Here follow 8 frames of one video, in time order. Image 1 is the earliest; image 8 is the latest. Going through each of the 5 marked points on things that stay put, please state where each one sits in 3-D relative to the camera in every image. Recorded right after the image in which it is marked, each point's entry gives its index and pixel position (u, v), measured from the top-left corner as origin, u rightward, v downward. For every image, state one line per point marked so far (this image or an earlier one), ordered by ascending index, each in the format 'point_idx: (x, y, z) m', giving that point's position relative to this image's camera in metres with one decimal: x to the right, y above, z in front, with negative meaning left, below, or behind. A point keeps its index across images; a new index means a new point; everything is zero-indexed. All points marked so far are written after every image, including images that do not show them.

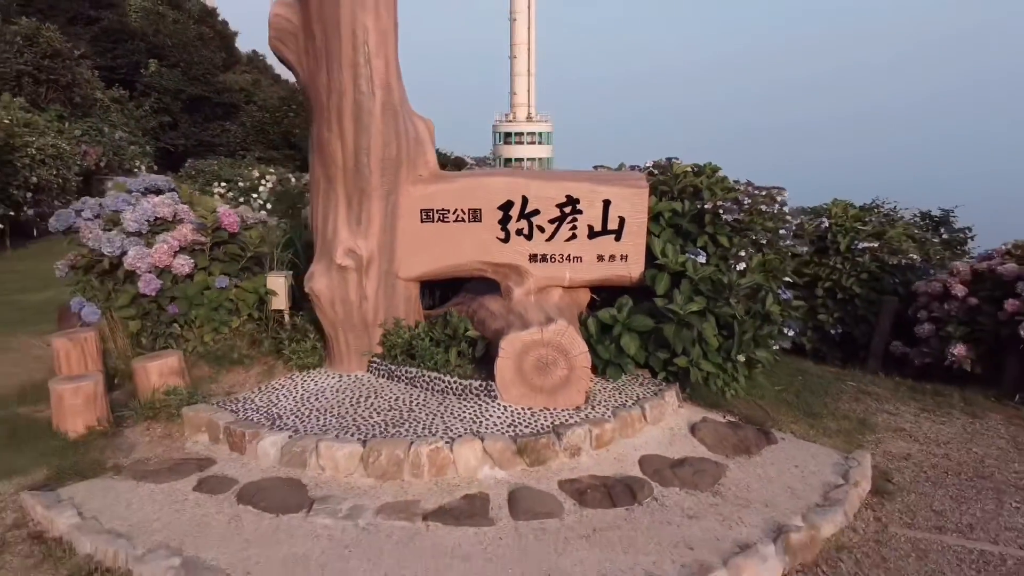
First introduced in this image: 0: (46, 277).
0: (-4.4, +0.1, +7.7) m
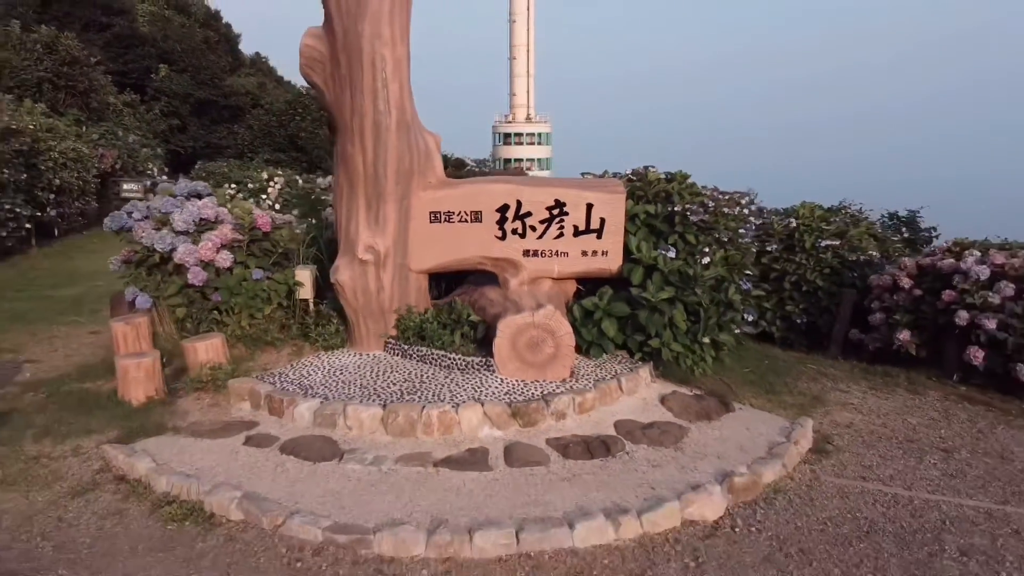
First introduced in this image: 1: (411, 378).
0: (-4.4, +0.1, +8.2) m
1: (-0.4, -0.4, +3.4) m
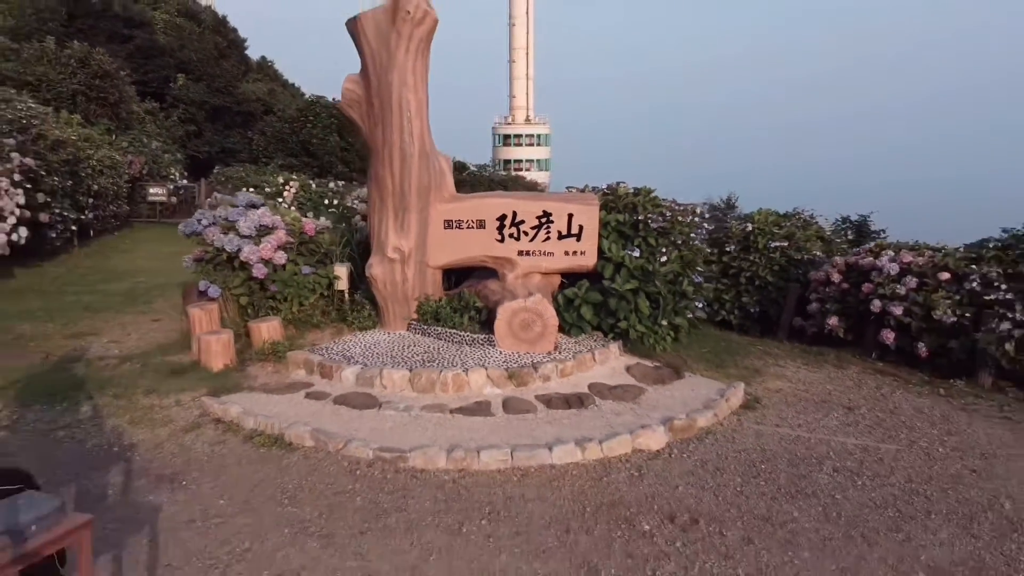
0: (-4.5, +0.2, +9.2) m
1: (-0.4, -0.3, +4.4) m
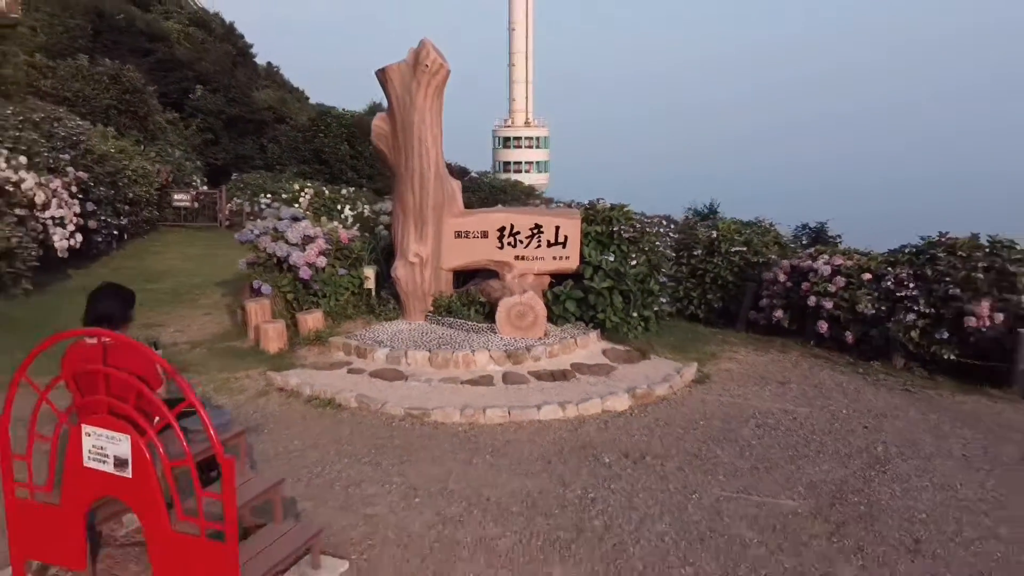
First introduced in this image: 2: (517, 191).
0: (-4.5, +0.2, +10.2) m
1: (-0.5, -0.3, +5.5) m
2: (+0.1, +2.1, +17.6) m
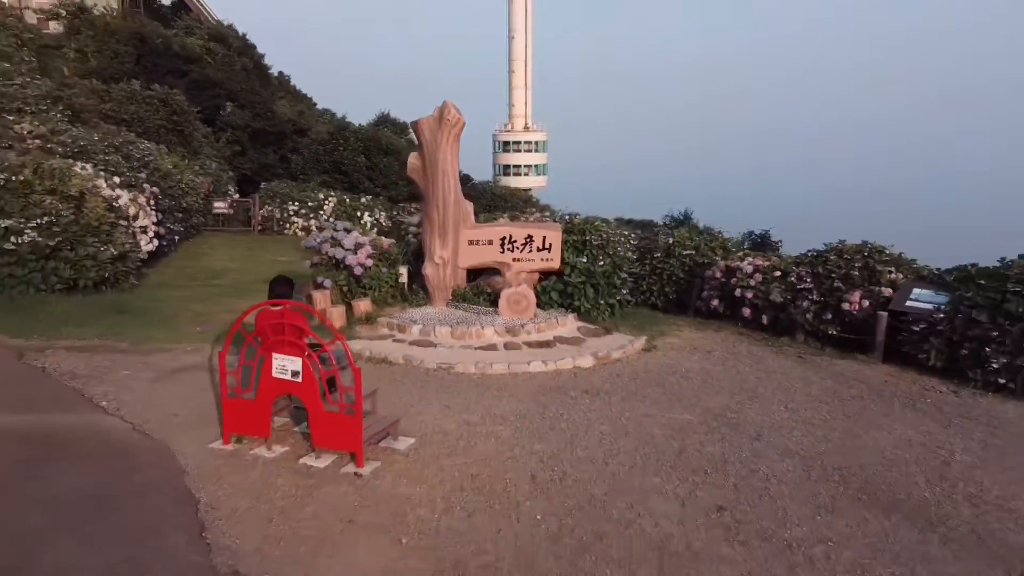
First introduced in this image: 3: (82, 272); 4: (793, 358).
0: (-4.5, +0.3, +12.2) m
1: (-0.5, -0.3, +7.5) m
2: (+0.1, +2.2, +19.5) m
3: (-4.3, +0.2, +8.2) m
4: (+2.5, -0.6, +7.3) m
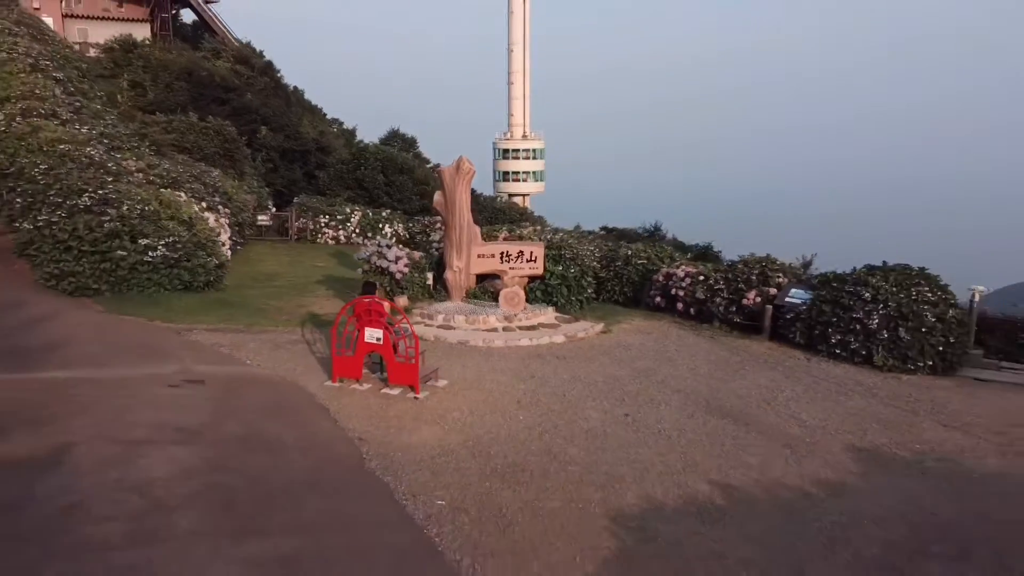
0: (-4.5, +0.3, +15.3) m
1: (-0.5, -0.3, +10.5) m
2: (+0.1, +2.2, +22.6) m
3: (-4.4, +0.2, +11.3) m
4: (+2.5, -0.6, +10.4) m
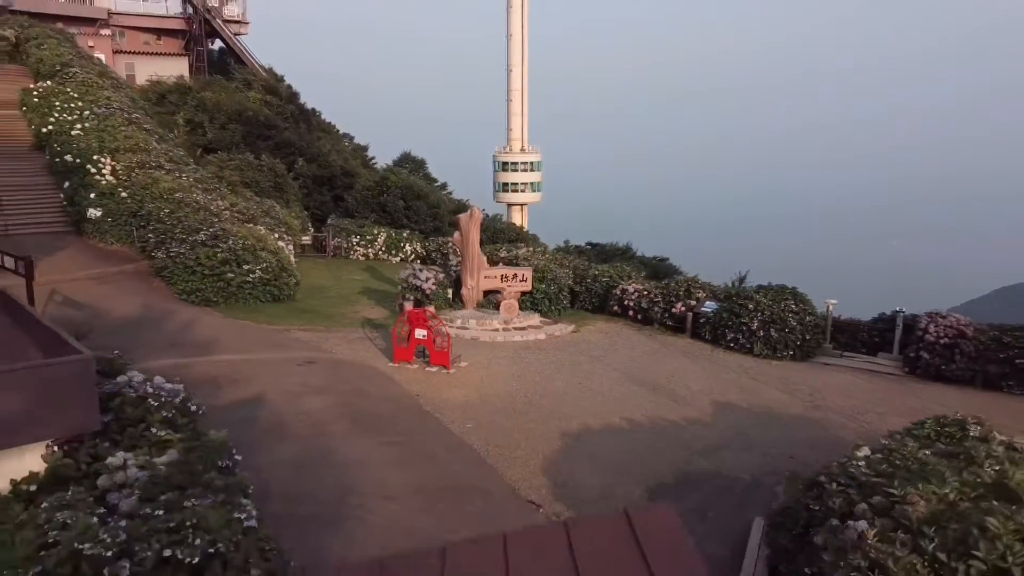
0: (-4.6, 0.0, +19.6) m
1: (-0.6, -0.5, +14.8) m
2: (0.0, +1.9, +26.9) m
3: (-4.4, -0.1, +15.5) m
4: (+2.4, -0.9, +14.6) m
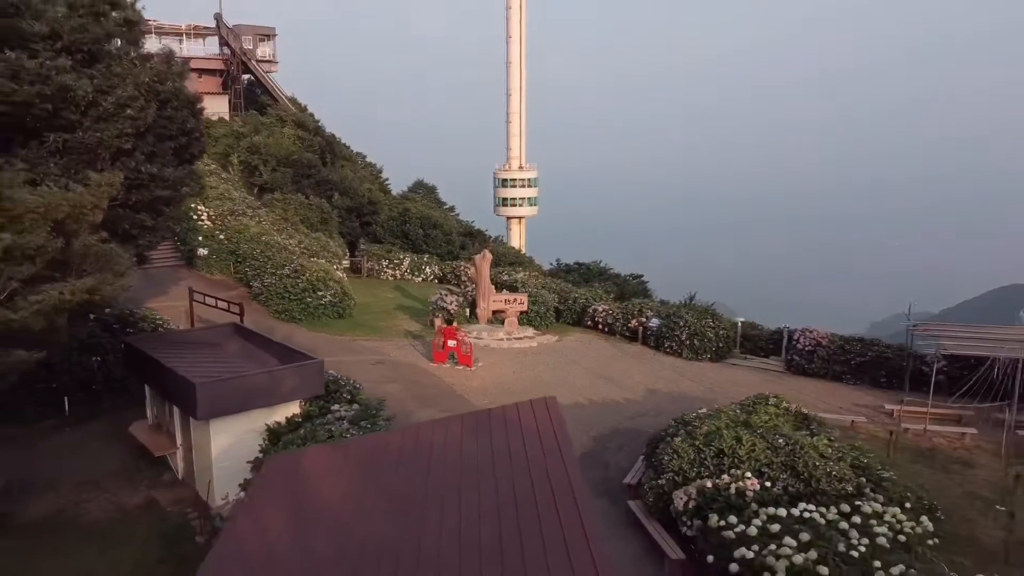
0: (-4.6, -0.5, +25.2) m
1: (-0.5, -1.0, +20.4) m
2: (0.0, +1.4, +32.5) m
3: (-4.4, -0.6, +21.2) m
4: (+2.5, -1.4, +20.3) m
